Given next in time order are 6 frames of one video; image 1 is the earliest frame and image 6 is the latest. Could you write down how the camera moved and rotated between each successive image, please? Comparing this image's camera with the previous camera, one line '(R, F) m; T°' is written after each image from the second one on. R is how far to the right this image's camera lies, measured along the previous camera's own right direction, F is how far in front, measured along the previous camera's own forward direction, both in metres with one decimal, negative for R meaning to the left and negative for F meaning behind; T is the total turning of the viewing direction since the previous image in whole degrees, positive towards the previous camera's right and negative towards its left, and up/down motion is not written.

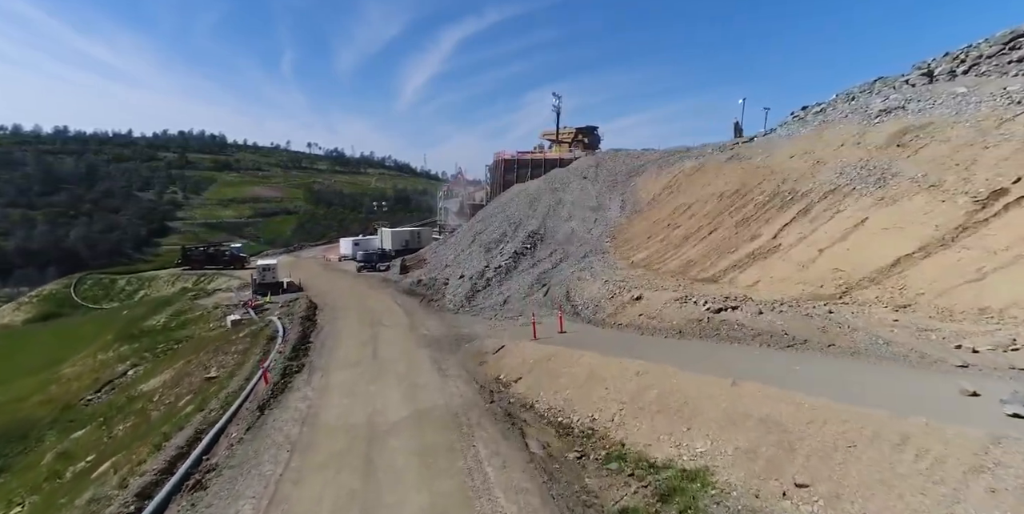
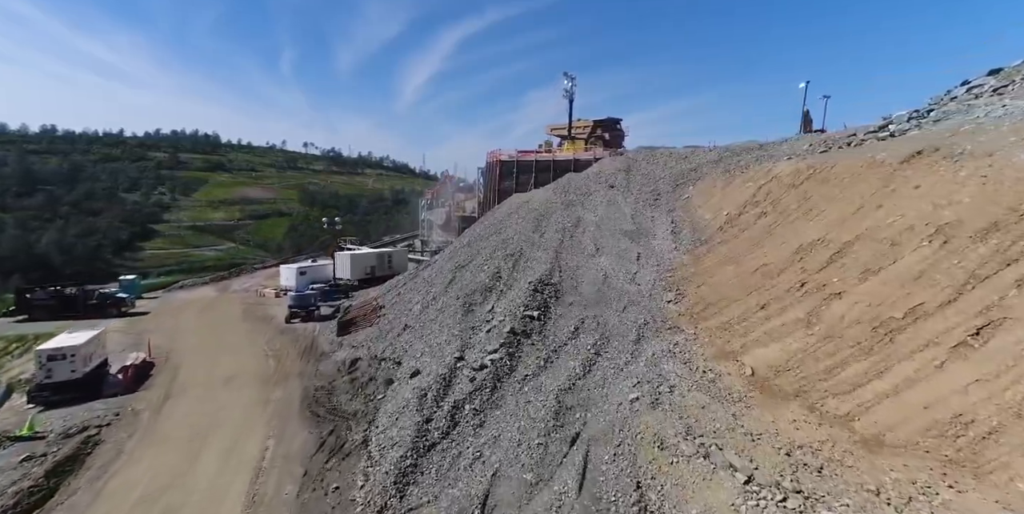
(+0.2, +10.6) m; 0°
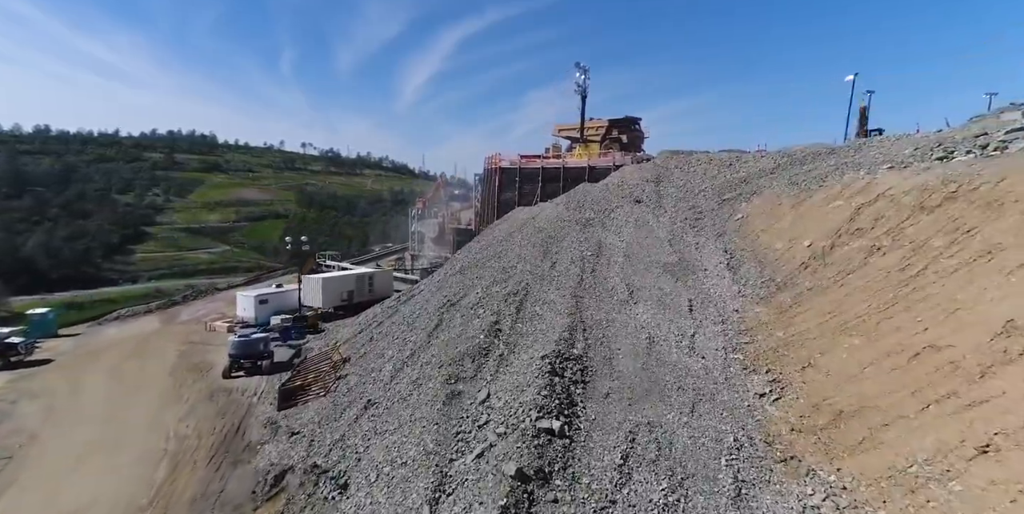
(-0.1, +5.5) m; 0°
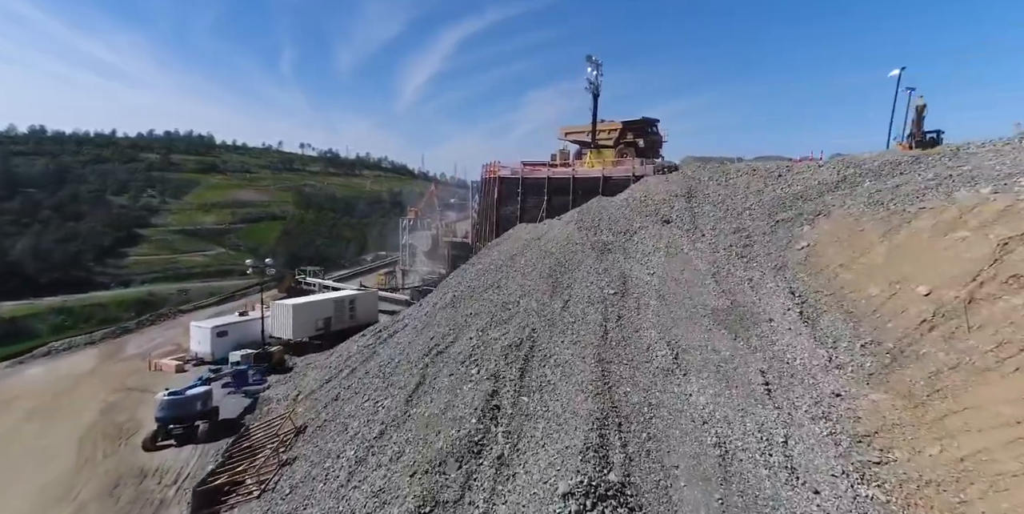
(-0.1, +4.2) m; 0°
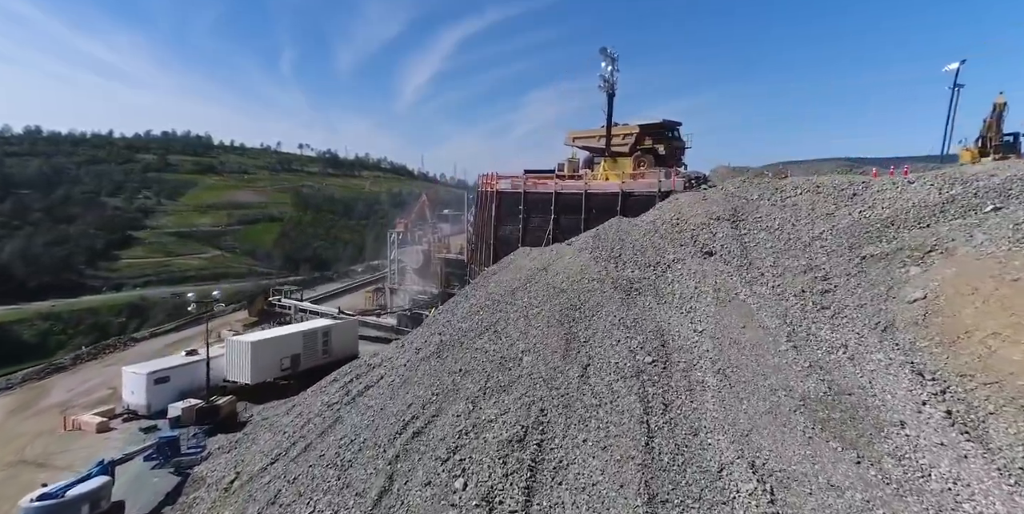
(0.0, +4.3) m; 0°
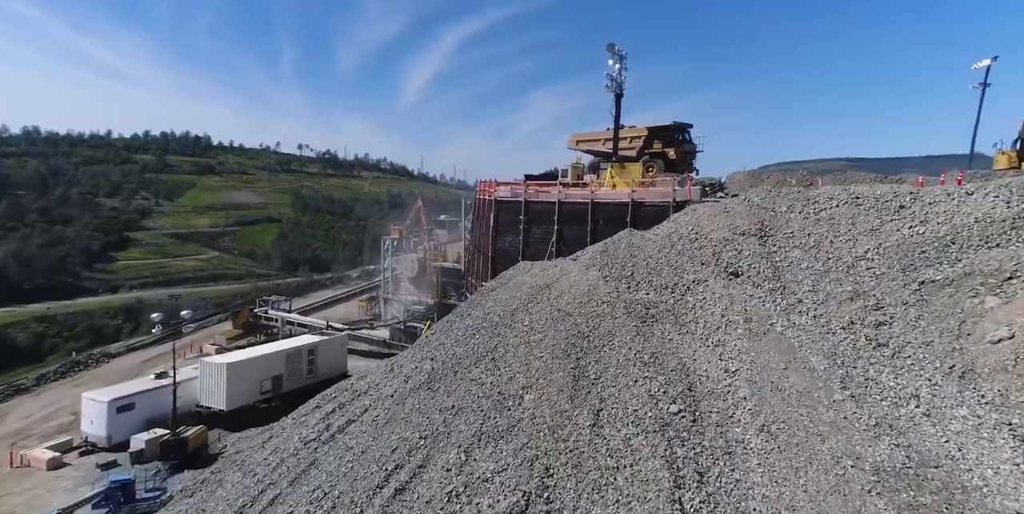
(0.0, +1.9) m; 0°
